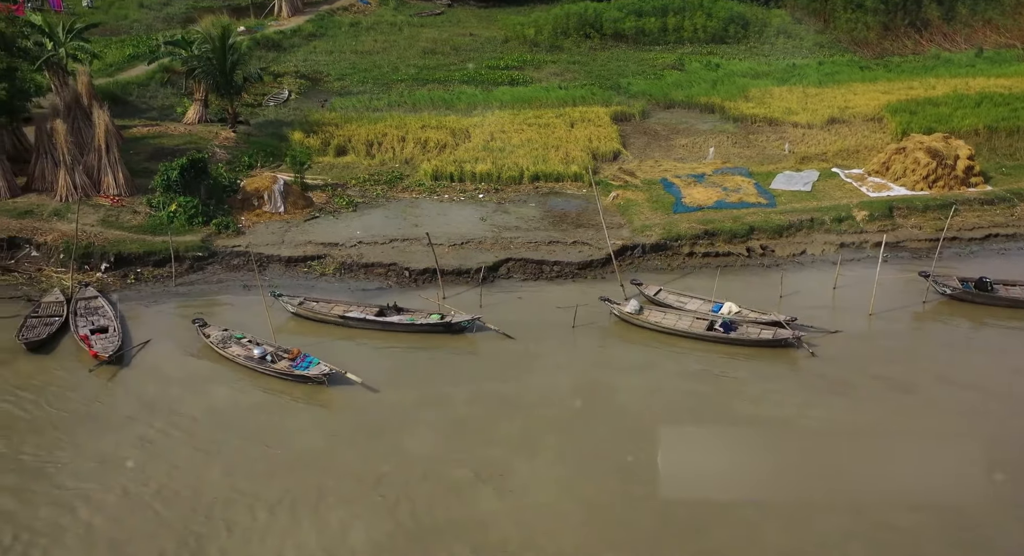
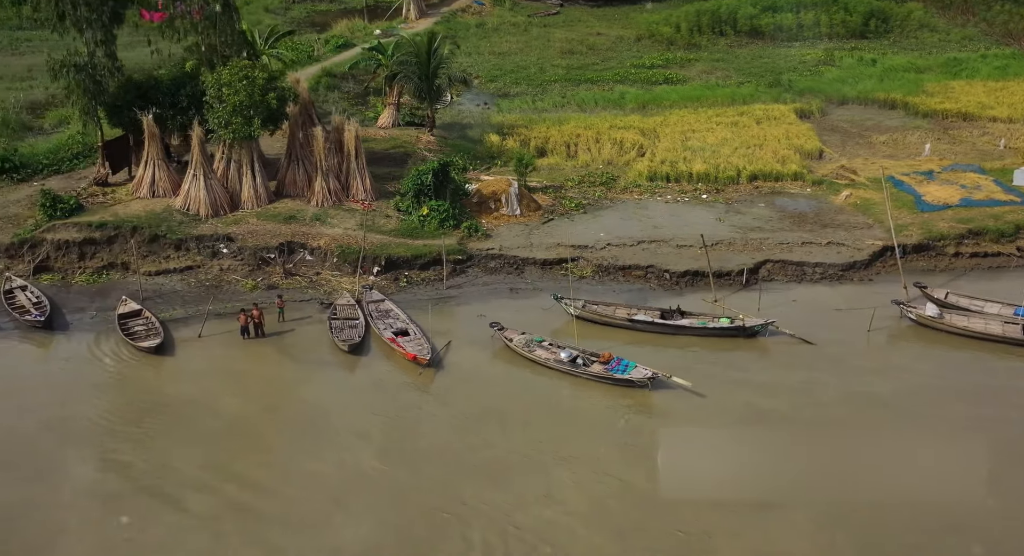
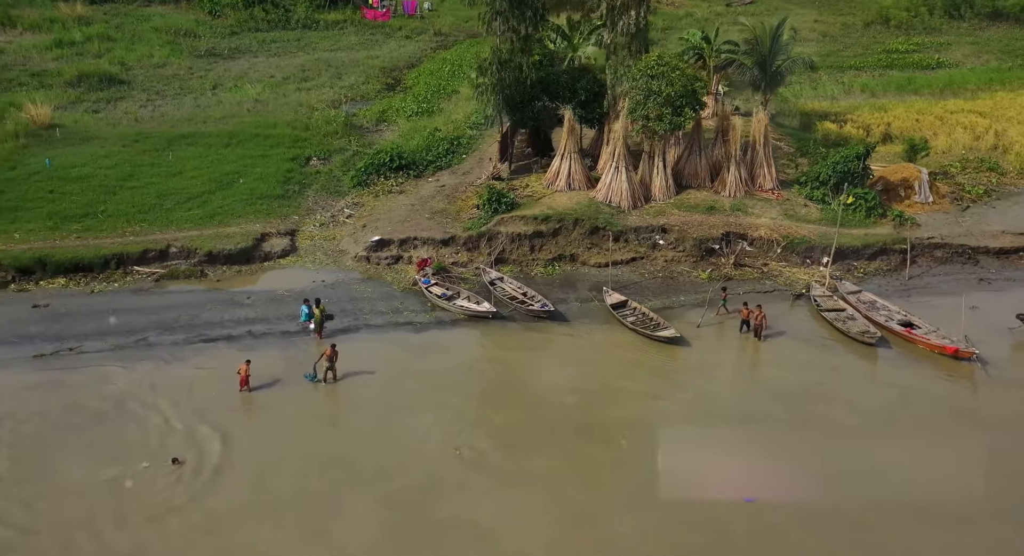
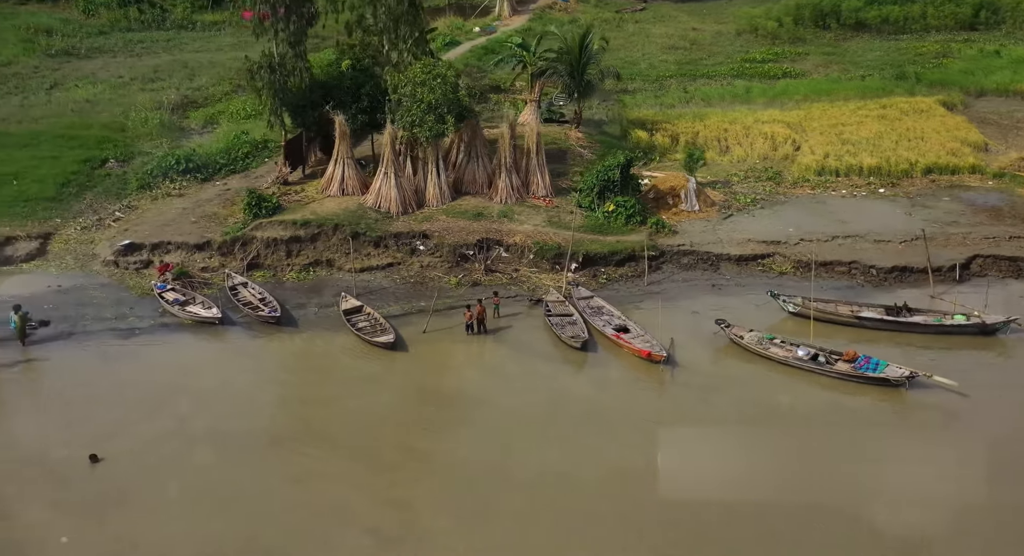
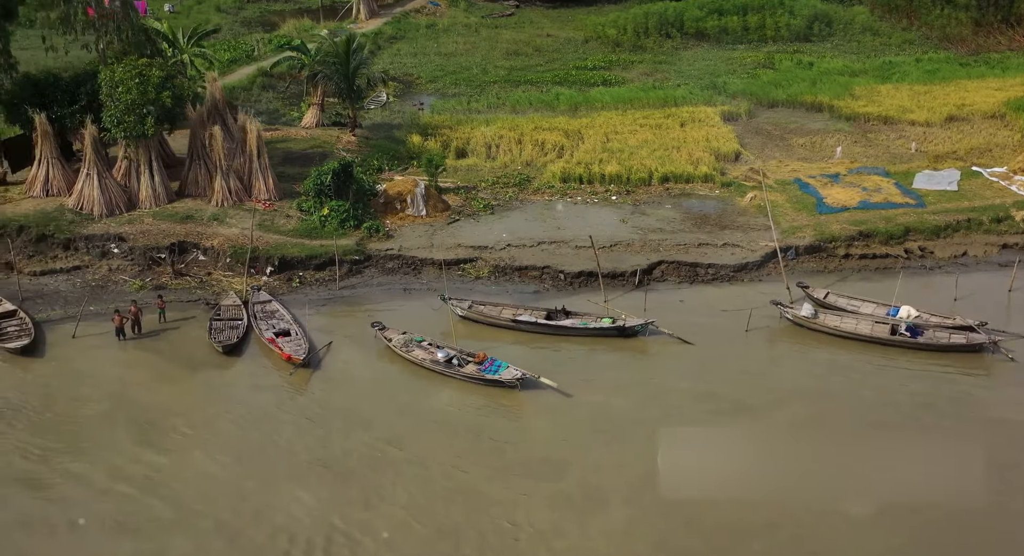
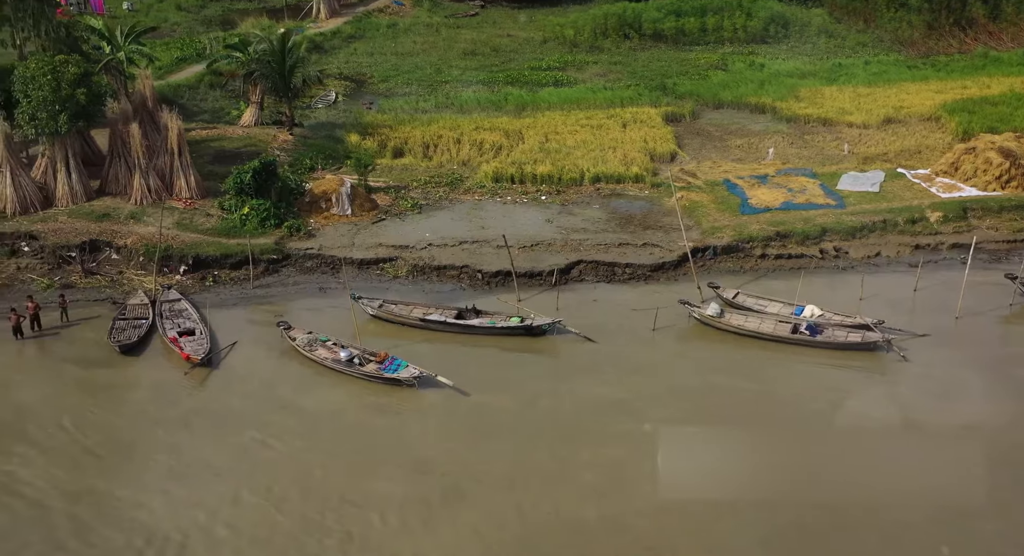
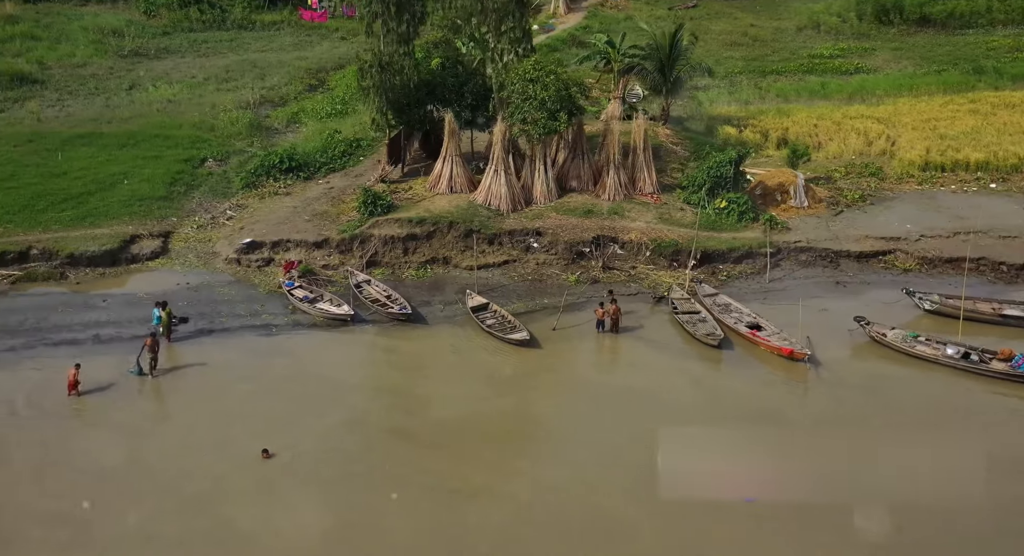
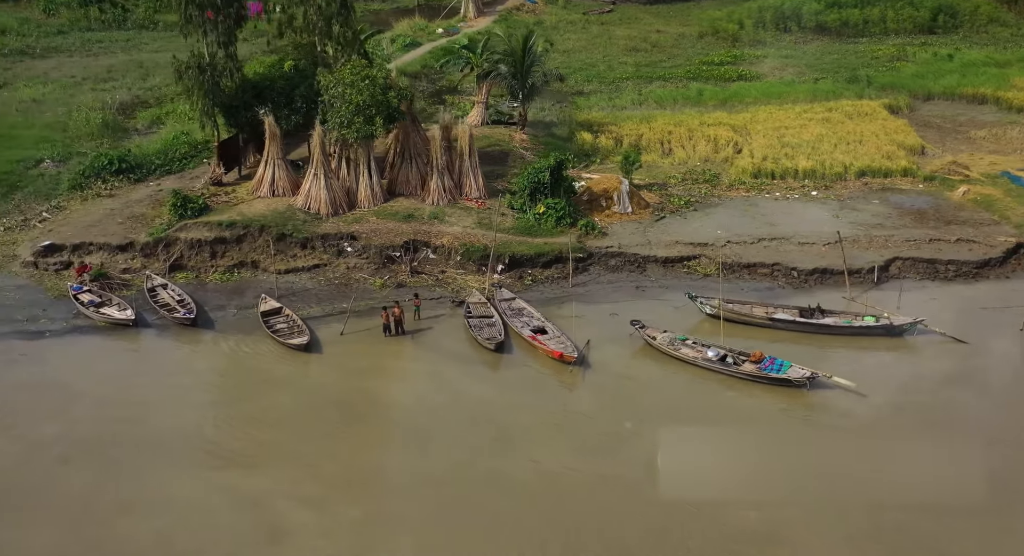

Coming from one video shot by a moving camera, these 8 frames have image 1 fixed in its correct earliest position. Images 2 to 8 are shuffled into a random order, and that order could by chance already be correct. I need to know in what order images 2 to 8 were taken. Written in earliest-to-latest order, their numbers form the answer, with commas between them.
6, 5, 2, 8, 4, 7, 3
